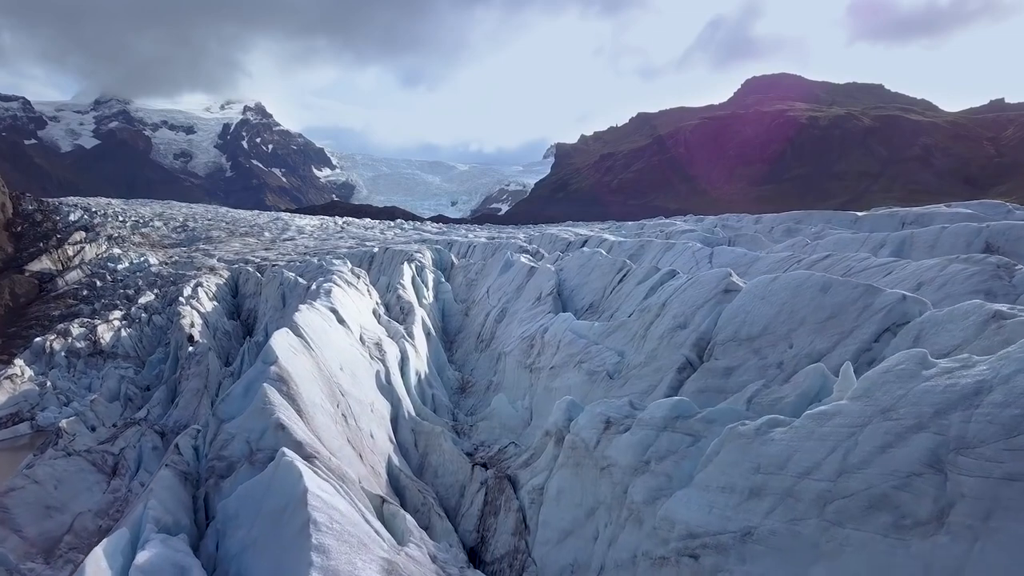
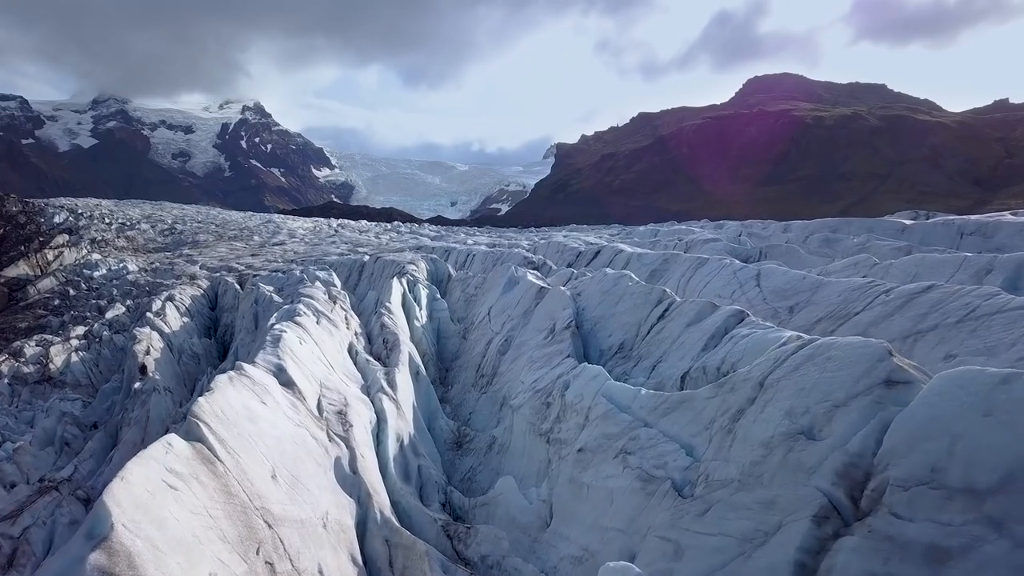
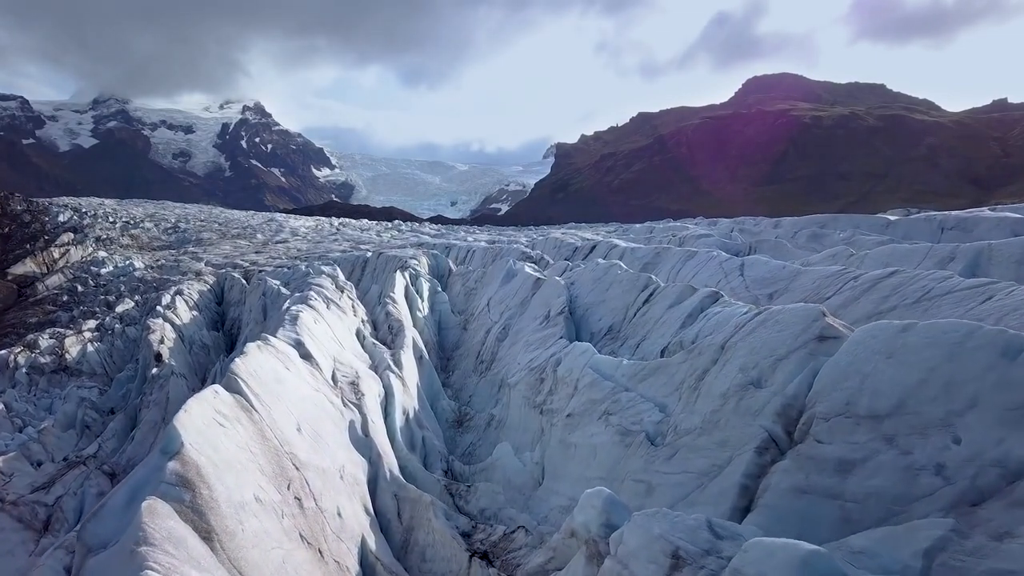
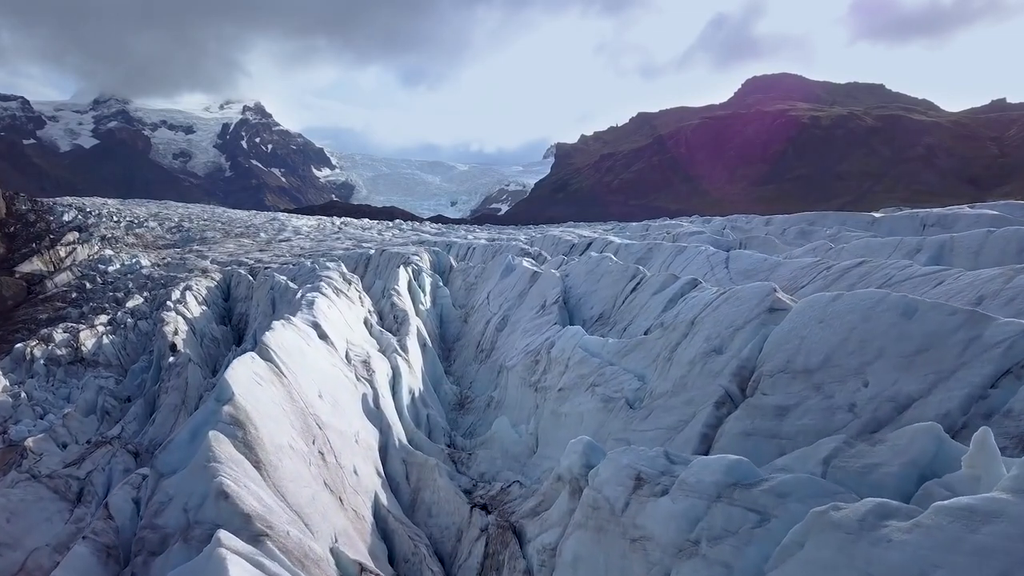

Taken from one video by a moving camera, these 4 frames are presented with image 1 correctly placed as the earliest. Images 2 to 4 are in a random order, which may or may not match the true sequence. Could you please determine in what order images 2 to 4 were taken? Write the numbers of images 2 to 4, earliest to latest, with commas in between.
4, 3, 2
